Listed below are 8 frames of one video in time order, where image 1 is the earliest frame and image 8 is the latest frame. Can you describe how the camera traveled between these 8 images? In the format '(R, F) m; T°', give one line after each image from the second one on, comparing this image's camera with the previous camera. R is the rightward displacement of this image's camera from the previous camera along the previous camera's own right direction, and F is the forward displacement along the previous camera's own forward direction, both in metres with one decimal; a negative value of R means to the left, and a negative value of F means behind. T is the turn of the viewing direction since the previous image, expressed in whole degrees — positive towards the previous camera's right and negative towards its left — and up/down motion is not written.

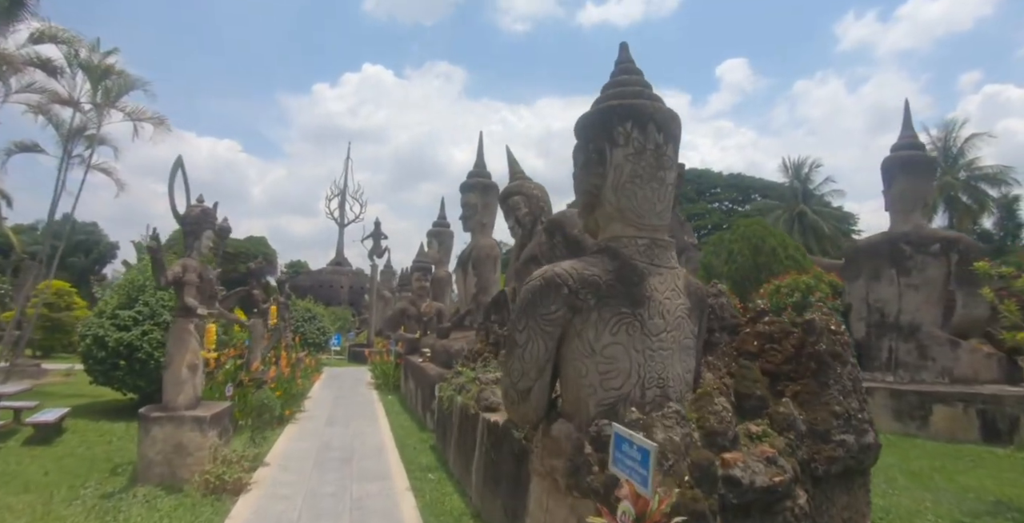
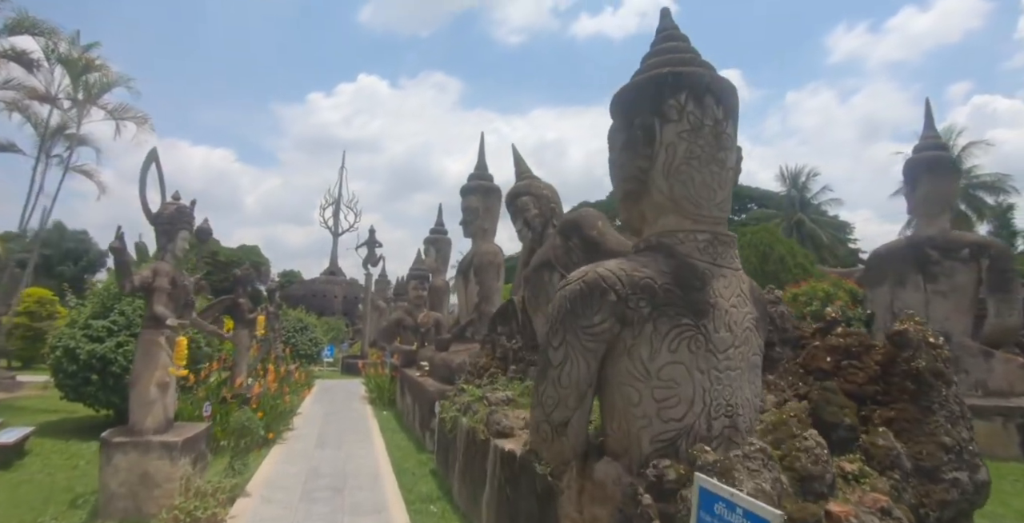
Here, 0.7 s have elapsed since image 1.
(-0.2, +0.6) m; +1°
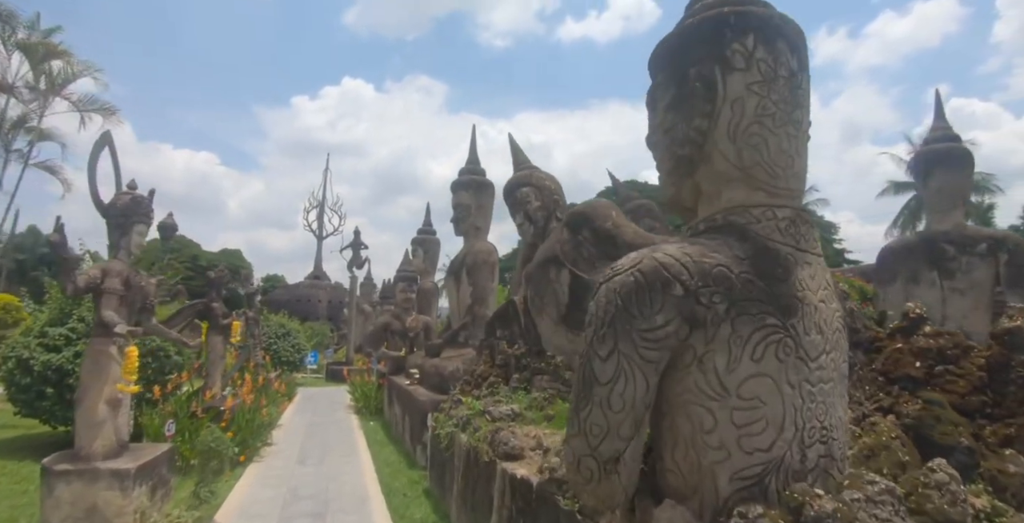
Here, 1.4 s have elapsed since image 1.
(-0.1, +0.6) m; +1°
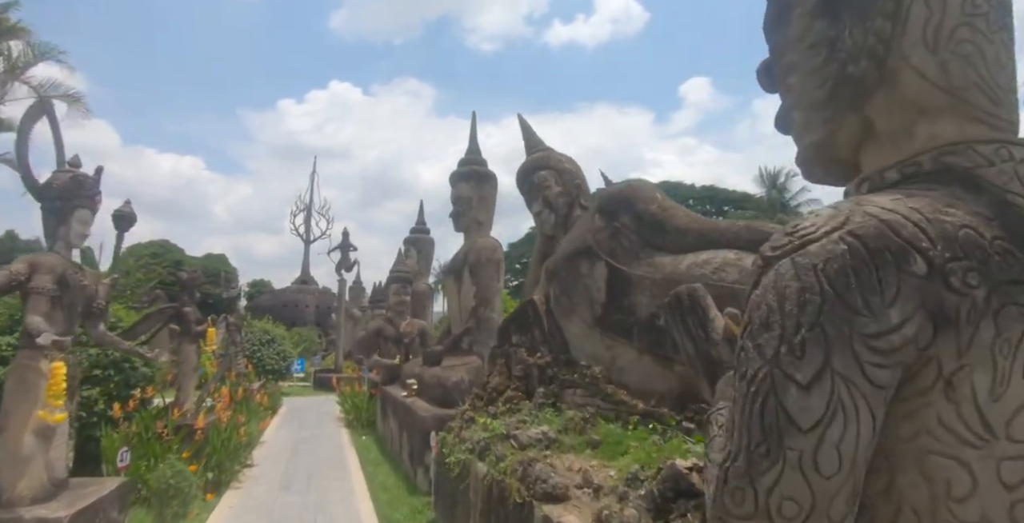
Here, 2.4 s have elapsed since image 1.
(-0.2, +0.8) m; +1°
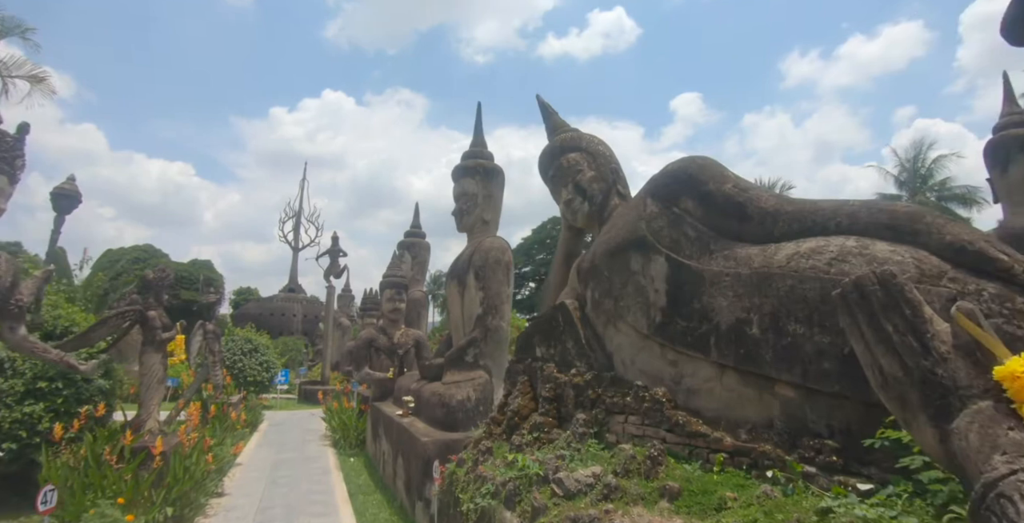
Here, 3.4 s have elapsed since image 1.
(-0.3, +0.8) m; +1°
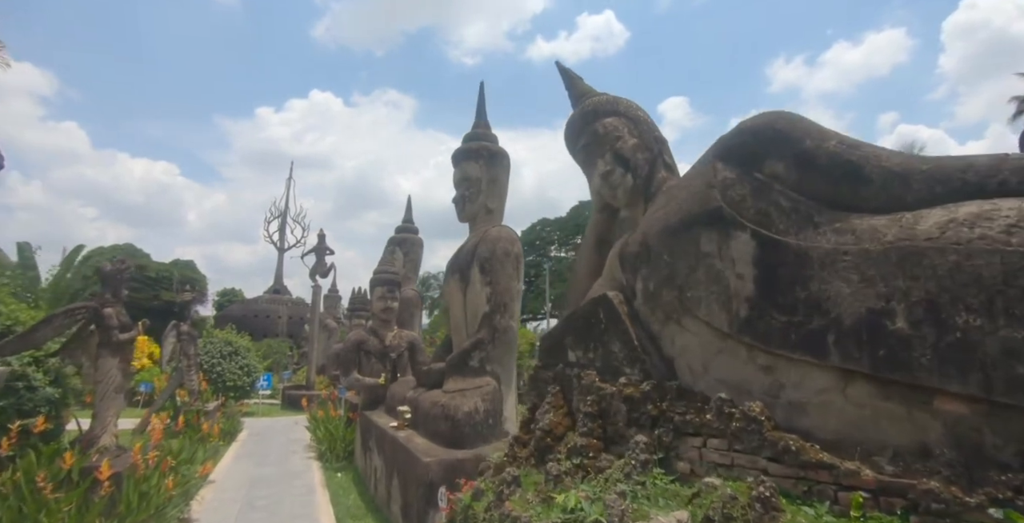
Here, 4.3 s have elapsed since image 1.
(-0.2, +0.7) m; +1°
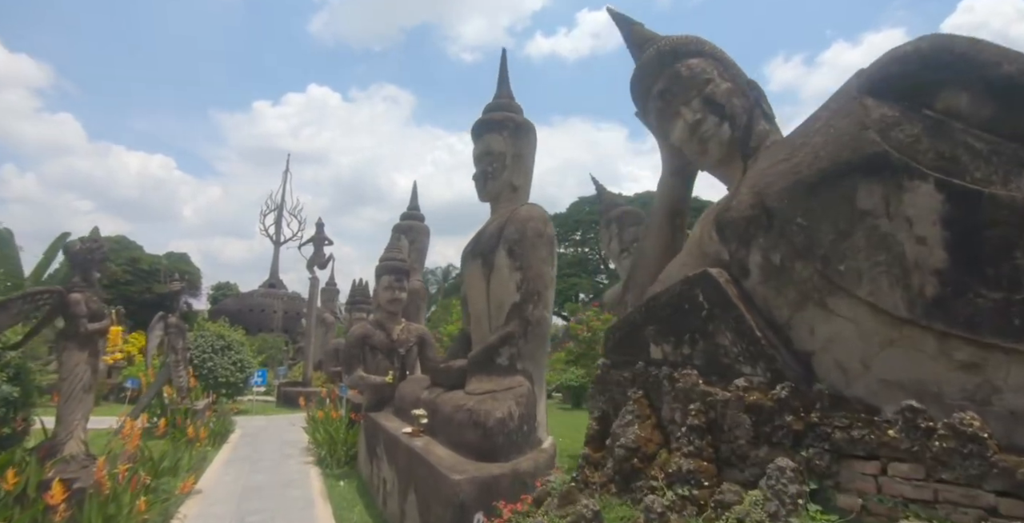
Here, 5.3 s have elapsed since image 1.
(-0.3, +0.7) m; 0°
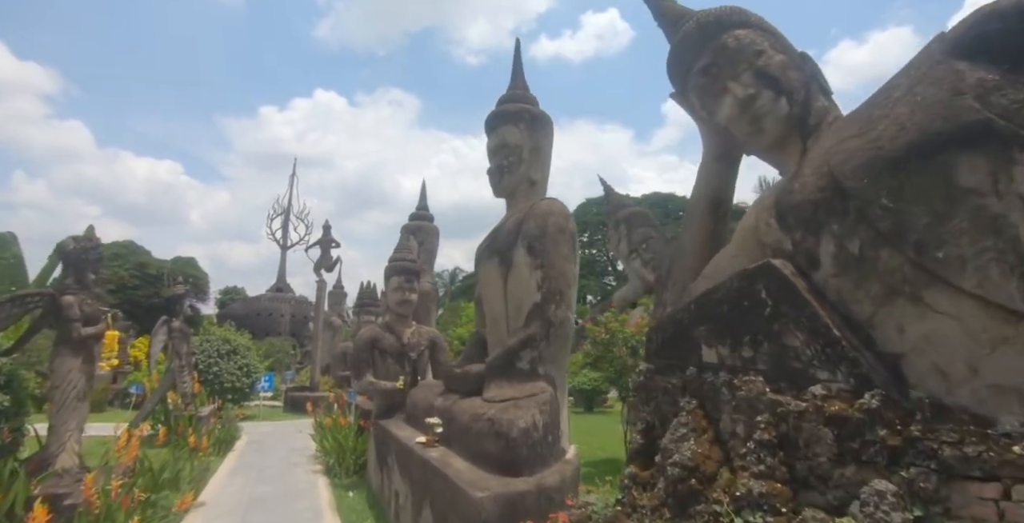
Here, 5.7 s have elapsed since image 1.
(-0.1, +0.3) m; -1°
